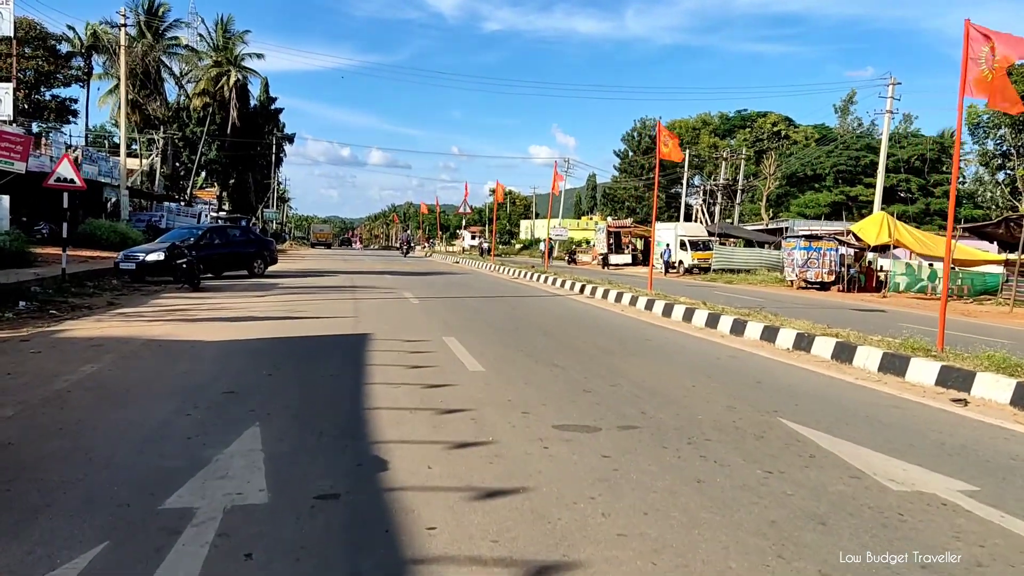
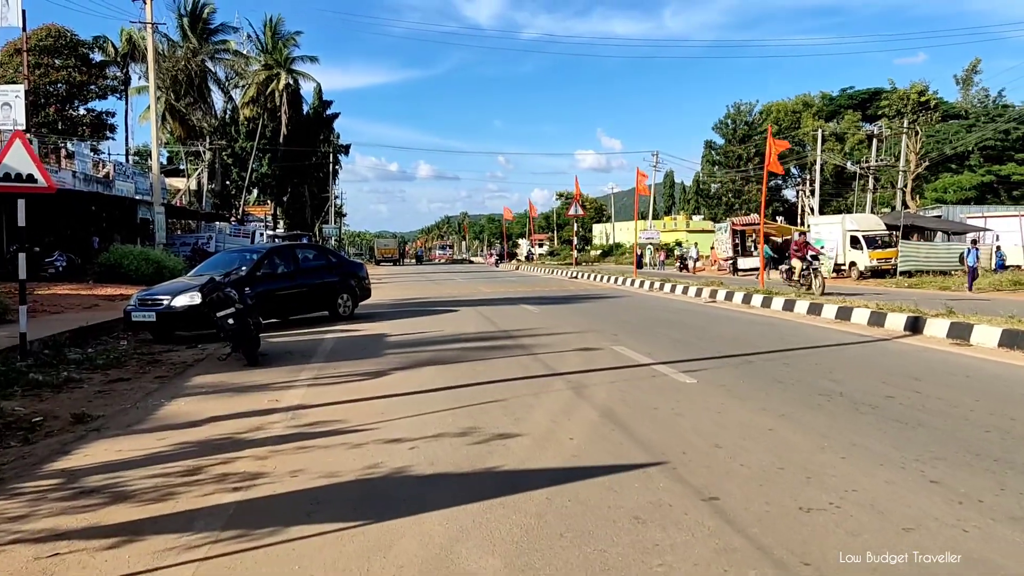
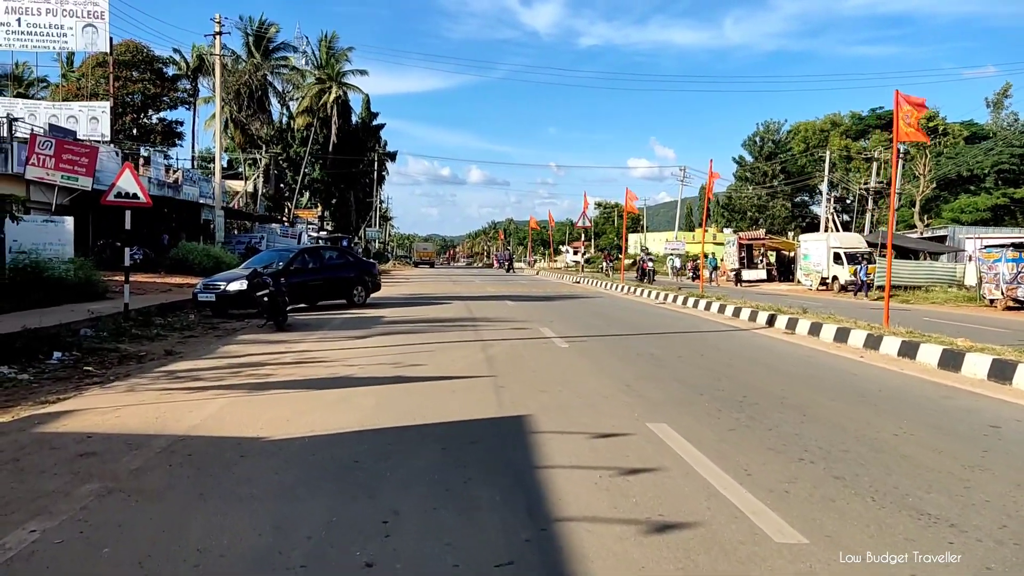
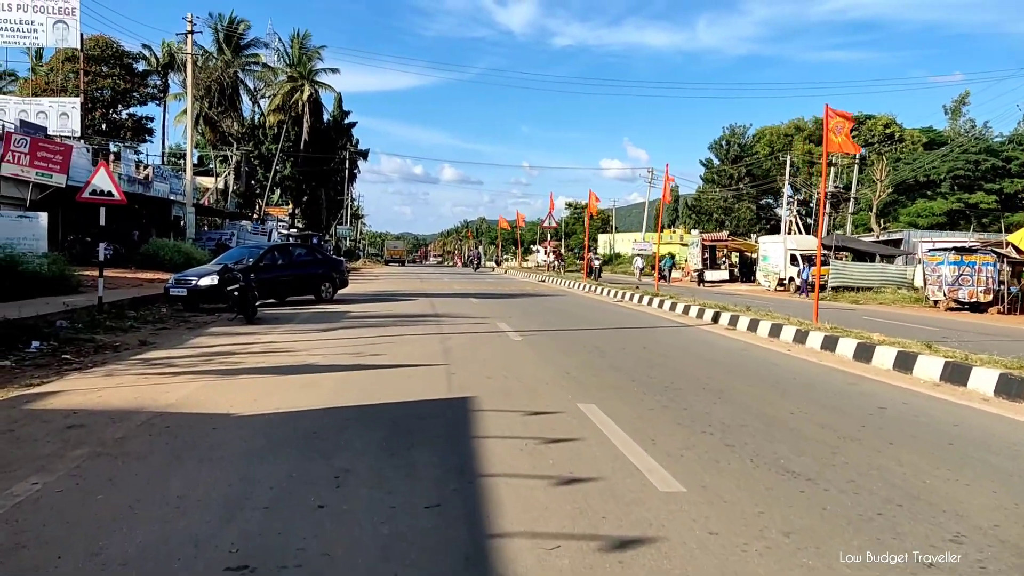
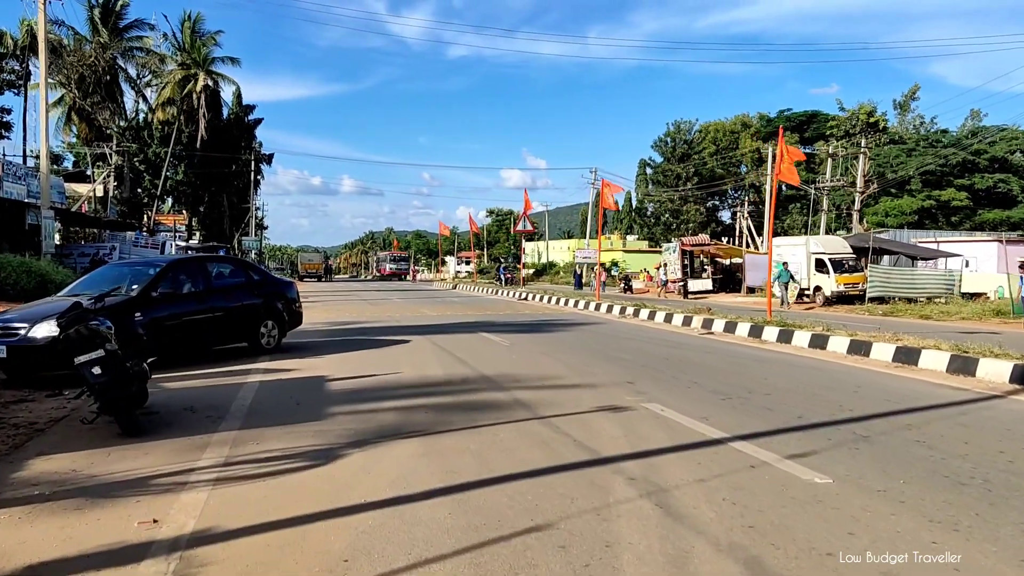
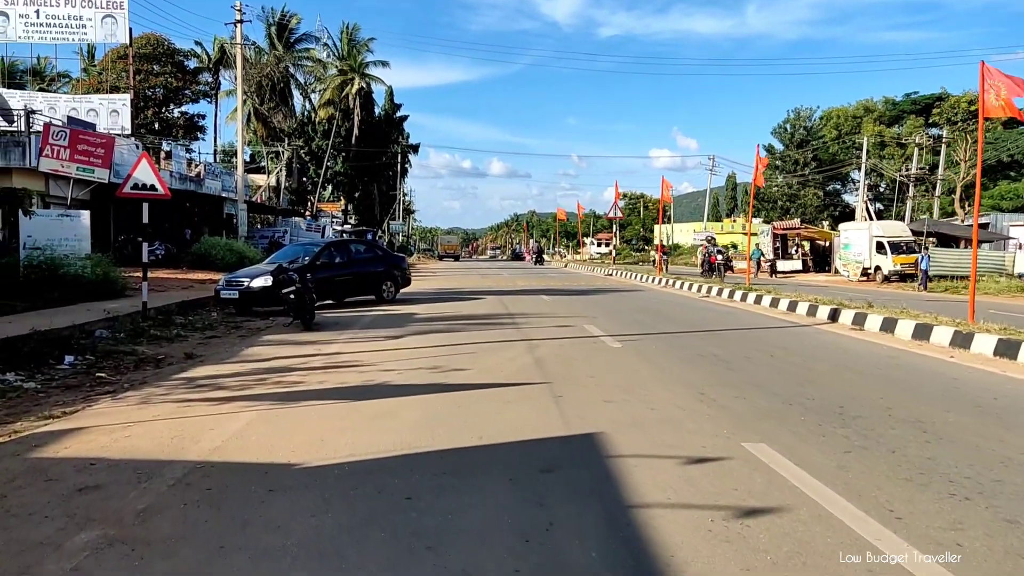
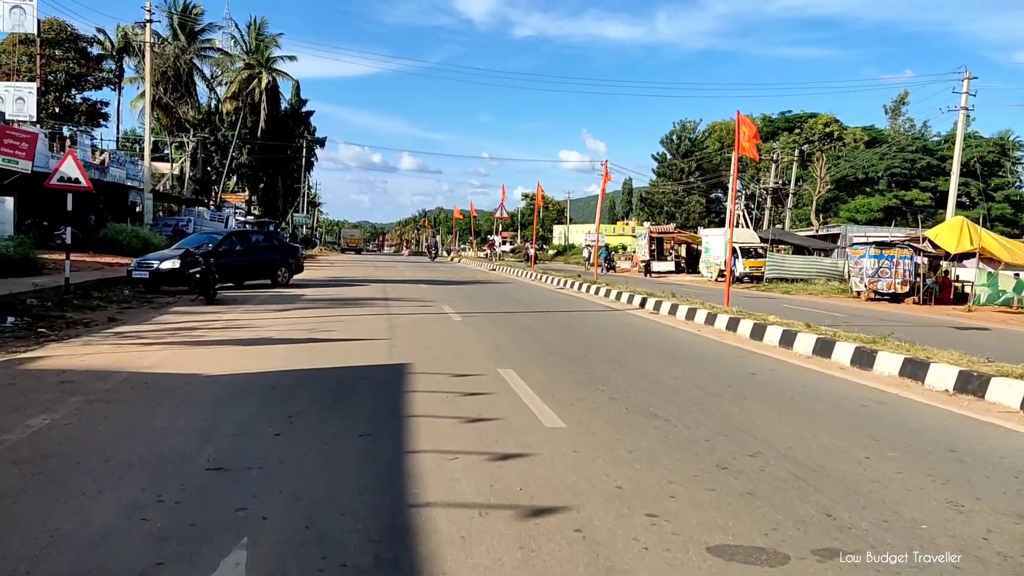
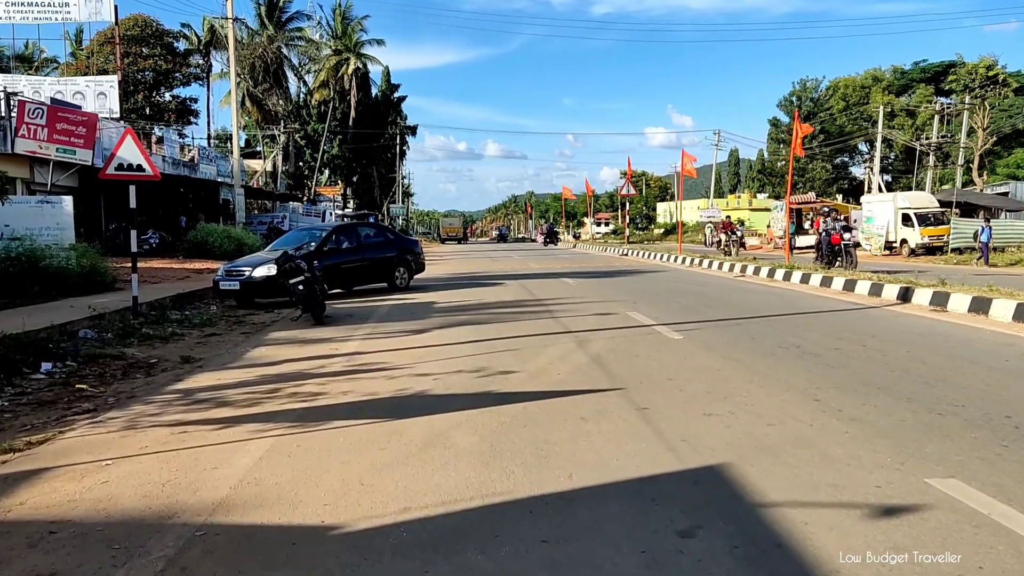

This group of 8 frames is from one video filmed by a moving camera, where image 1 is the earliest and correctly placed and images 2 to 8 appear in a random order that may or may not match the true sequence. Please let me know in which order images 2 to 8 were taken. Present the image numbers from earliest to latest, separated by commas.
7, 4, 3, 6, 8, 2, 5
